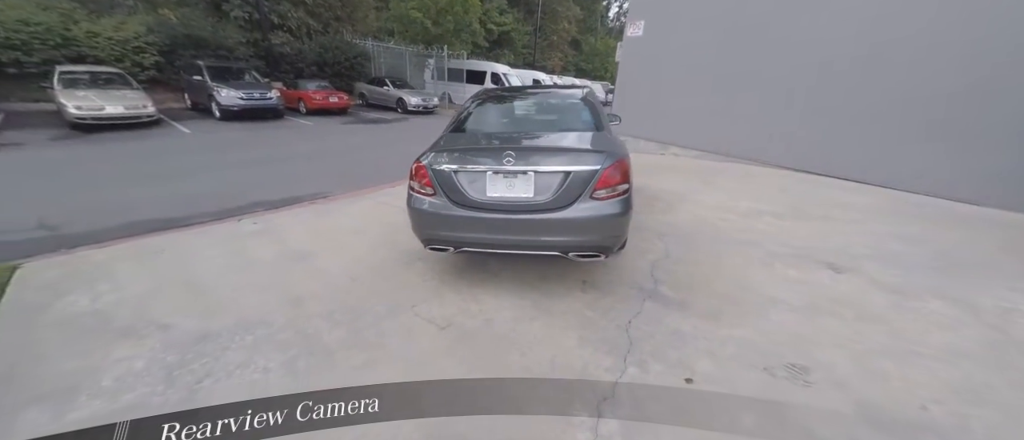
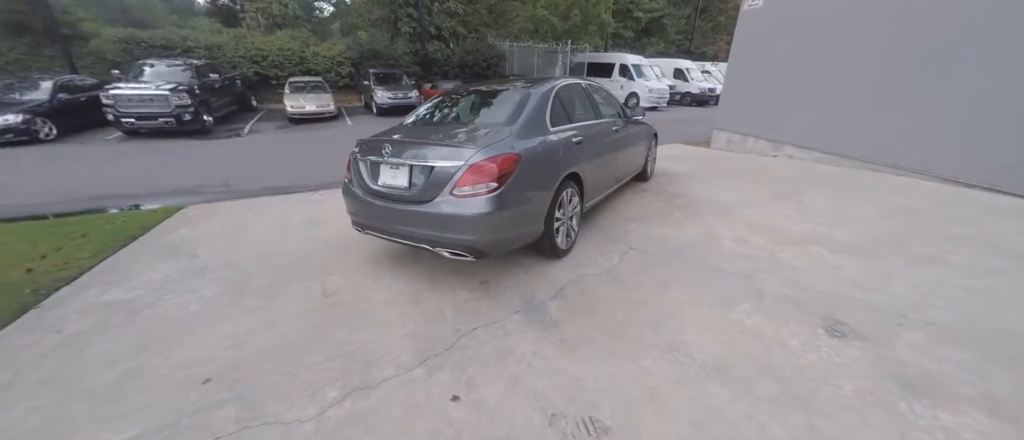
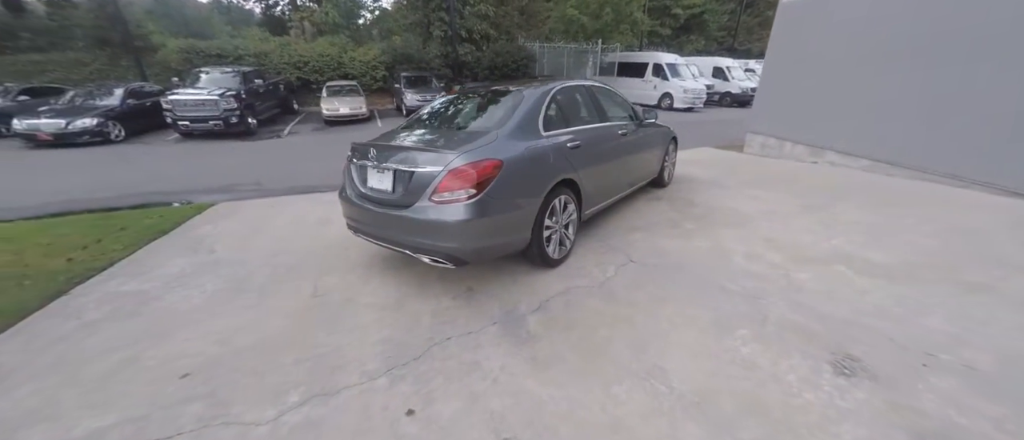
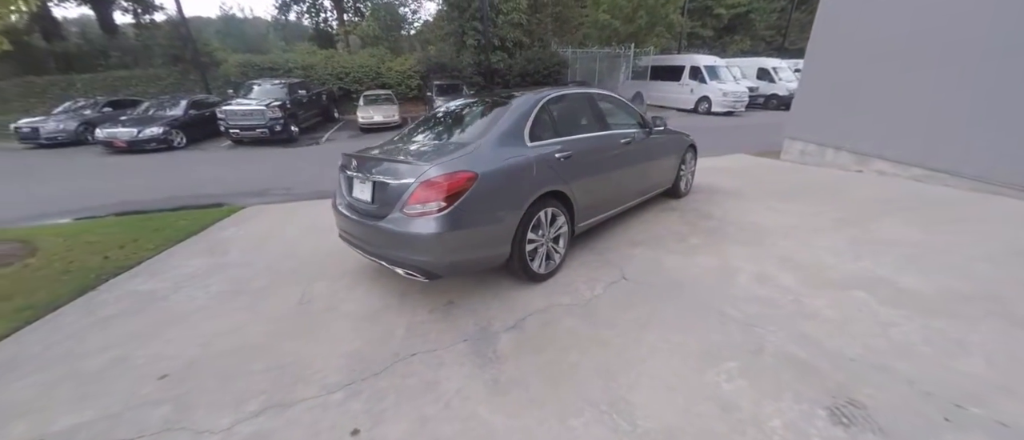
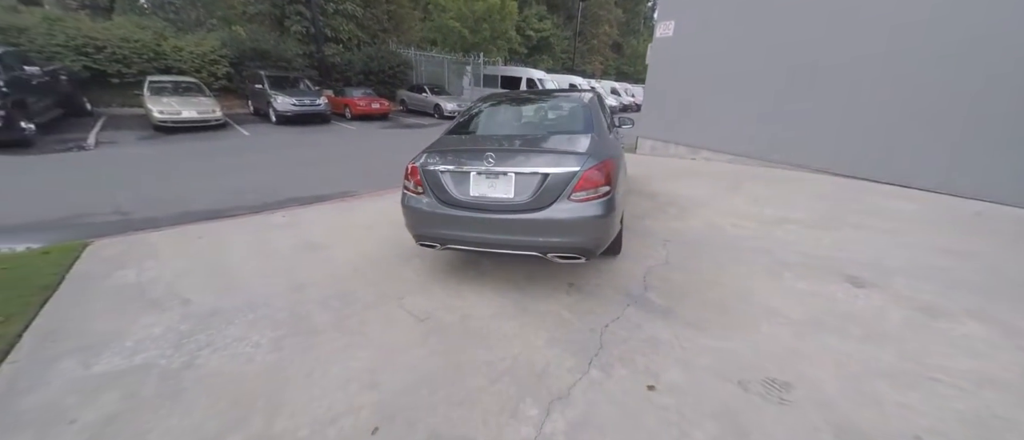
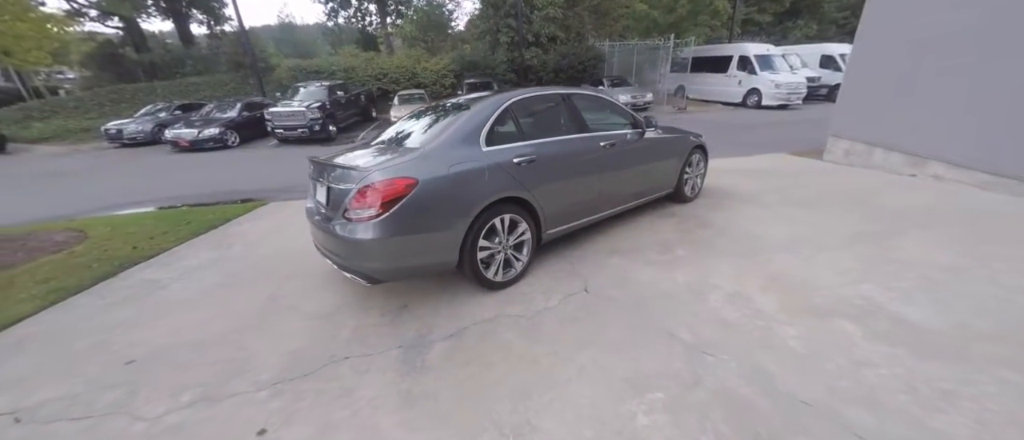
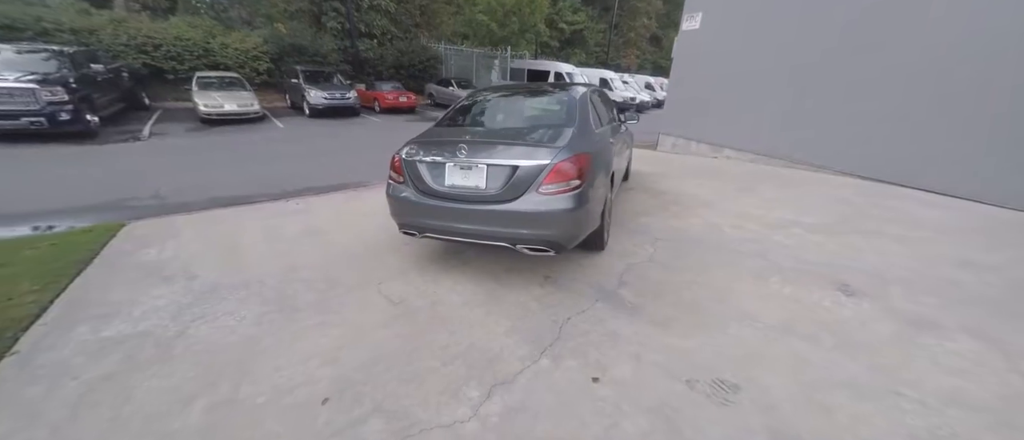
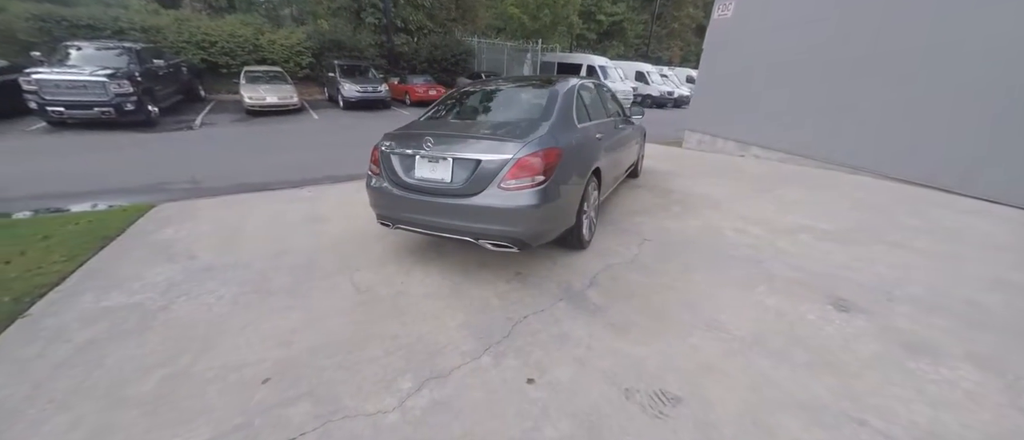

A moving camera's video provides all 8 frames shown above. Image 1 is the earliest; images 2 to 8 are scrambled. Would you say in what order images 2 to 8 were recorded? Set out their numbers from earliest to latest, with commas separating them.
5, 7, 8, 2, 3, 4, 6
